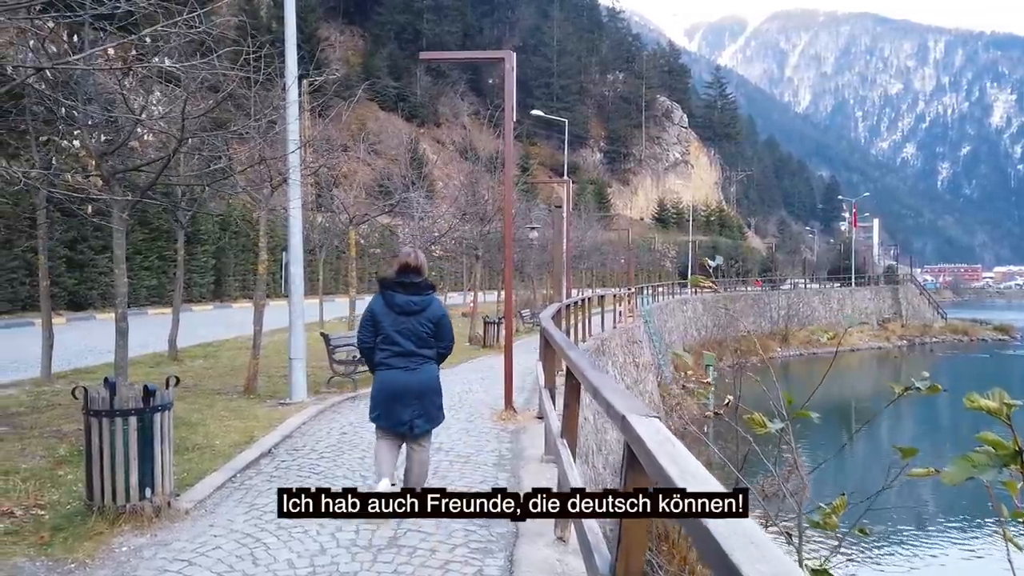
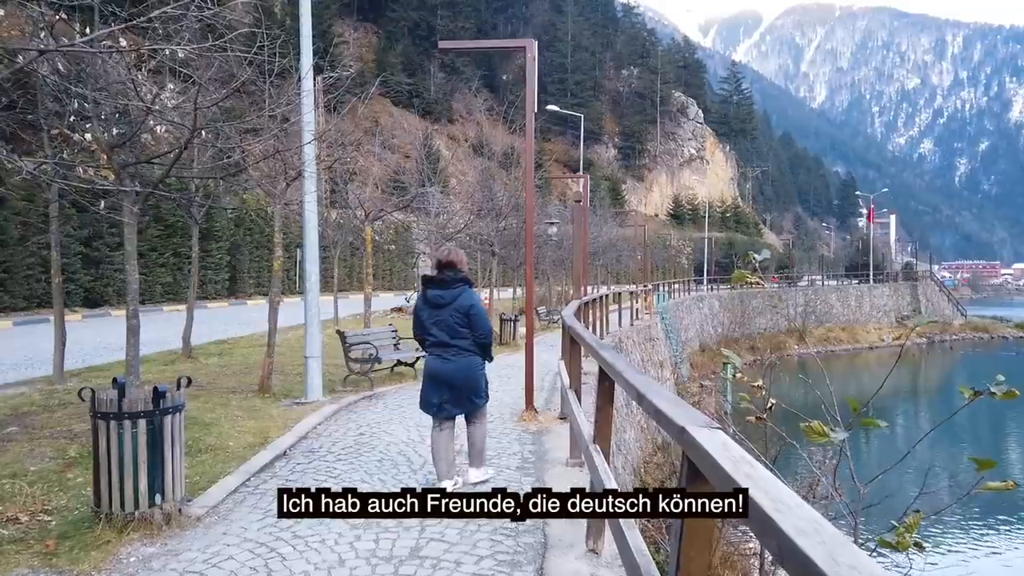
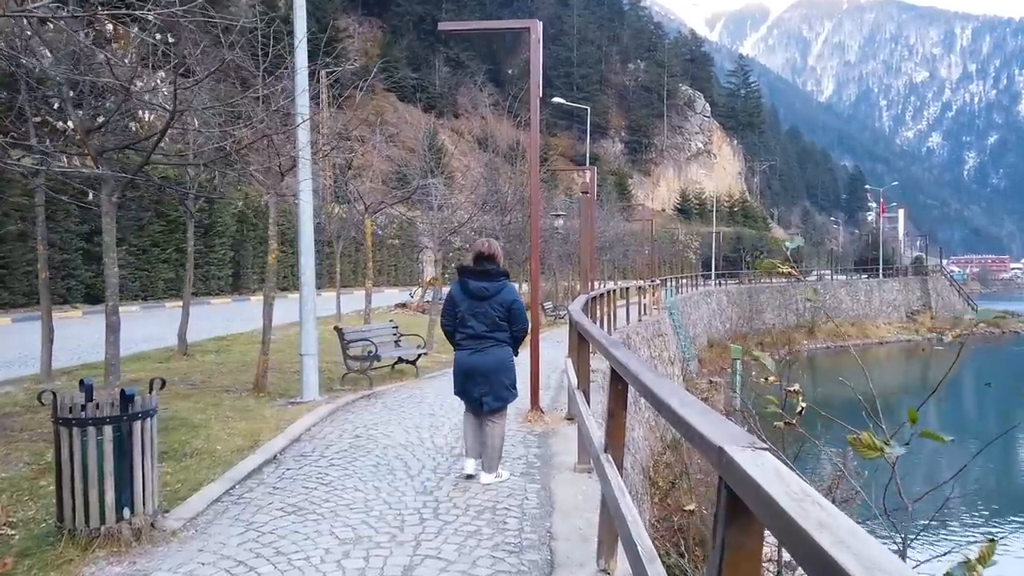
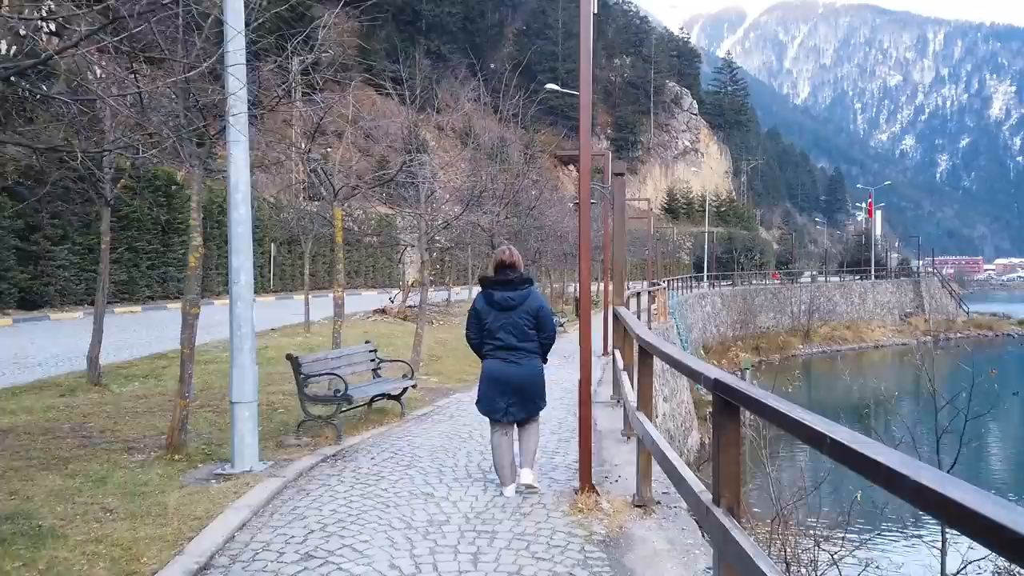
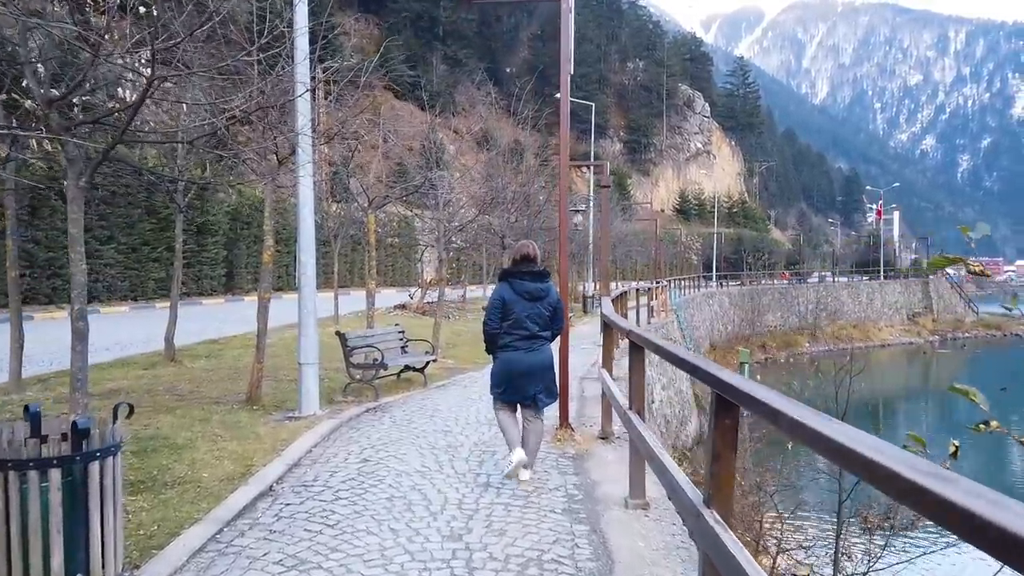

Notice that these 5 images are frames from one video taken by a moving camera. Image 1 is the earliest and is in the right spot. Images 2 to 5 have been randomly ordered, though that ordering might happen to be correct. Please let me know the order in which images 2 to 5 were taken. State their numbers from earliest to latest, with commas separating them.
2, 3, 5, 4
